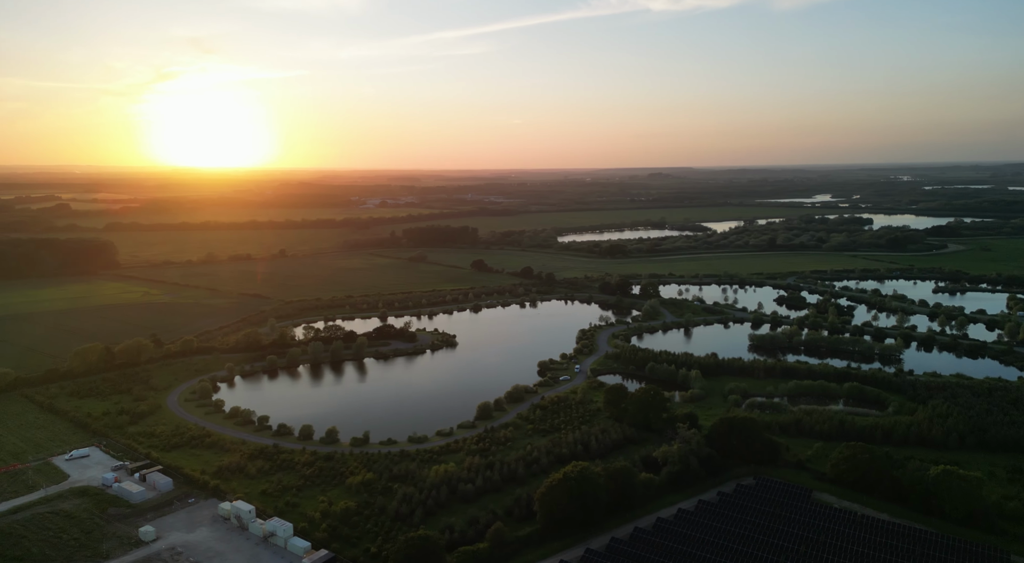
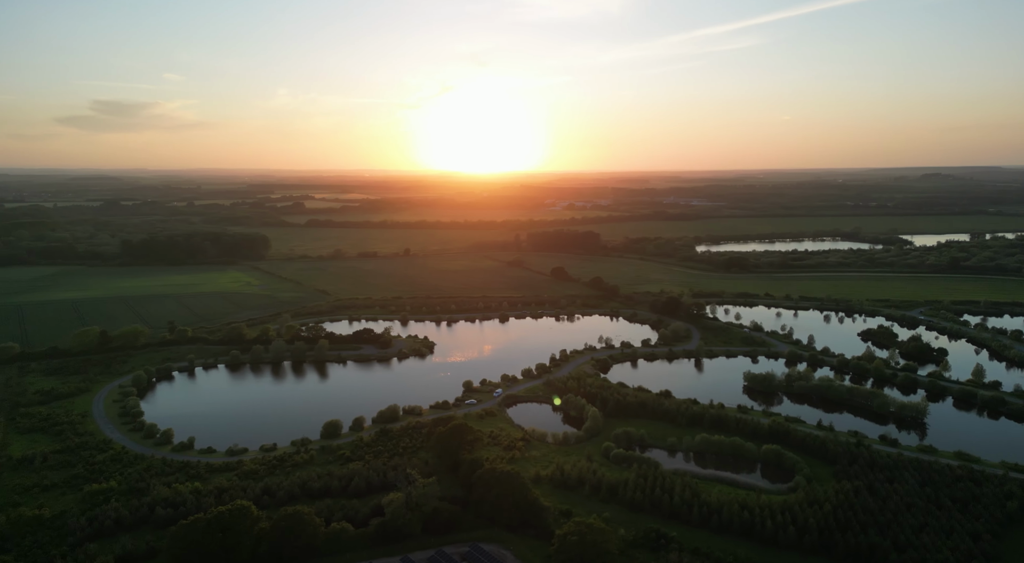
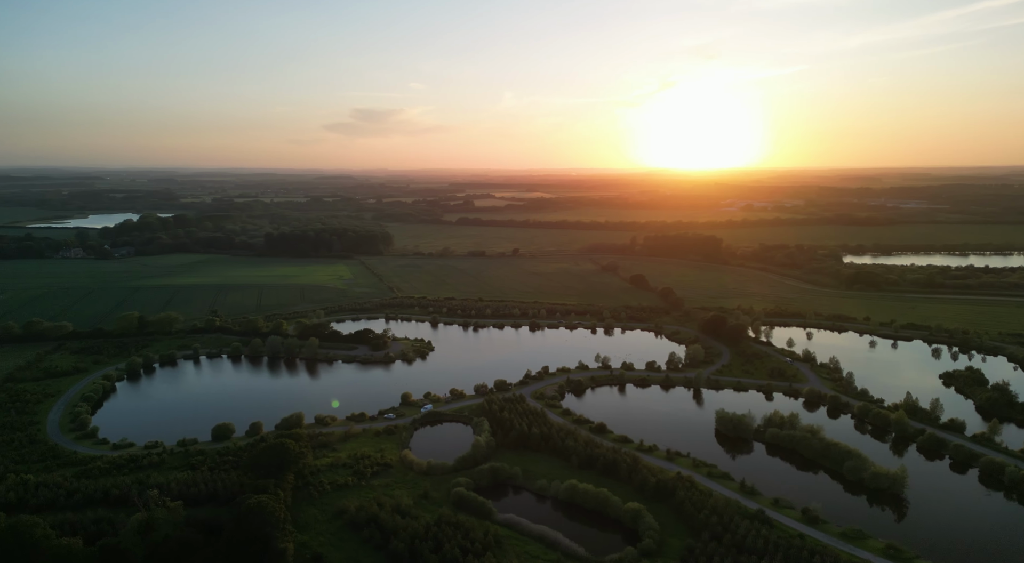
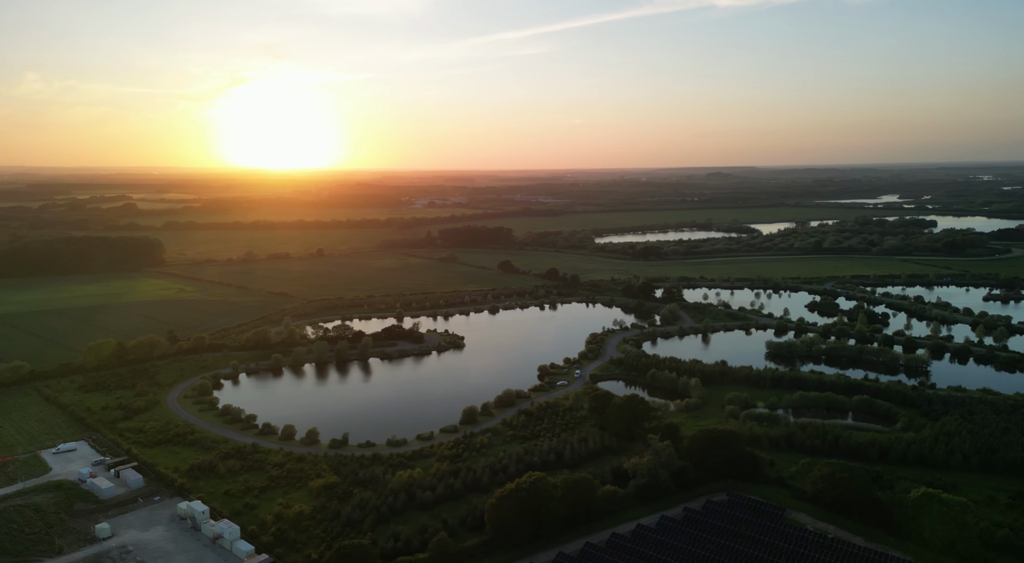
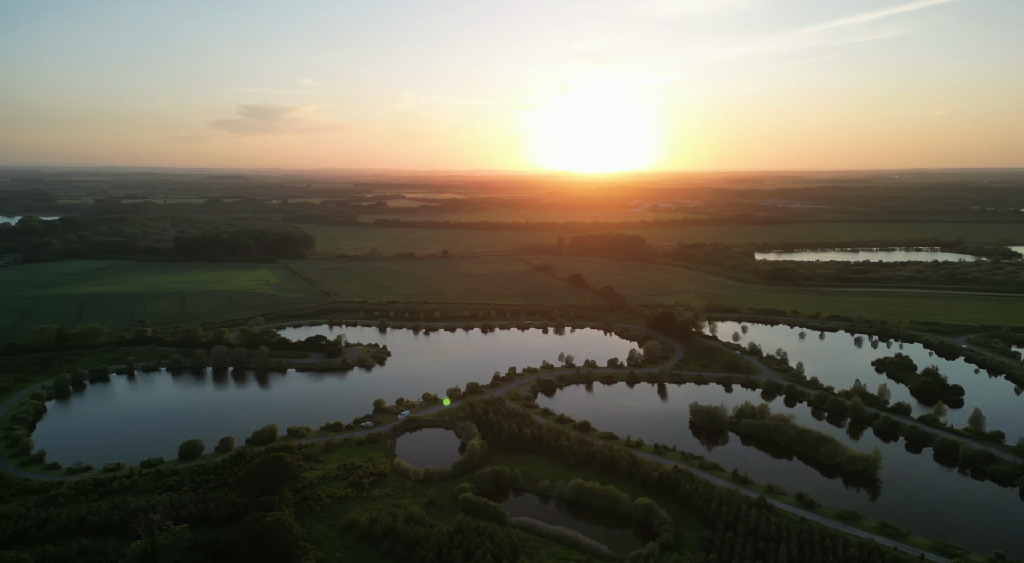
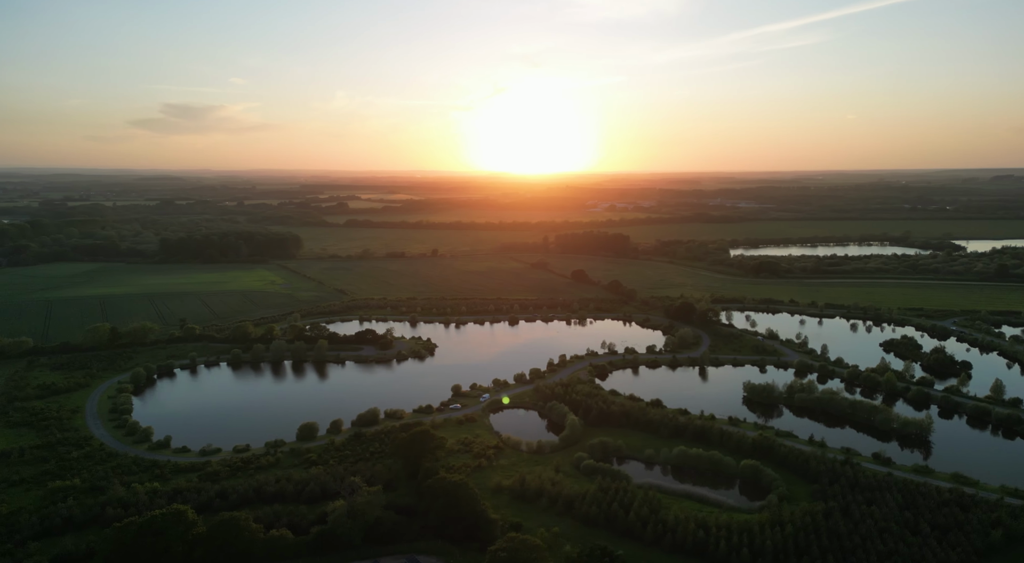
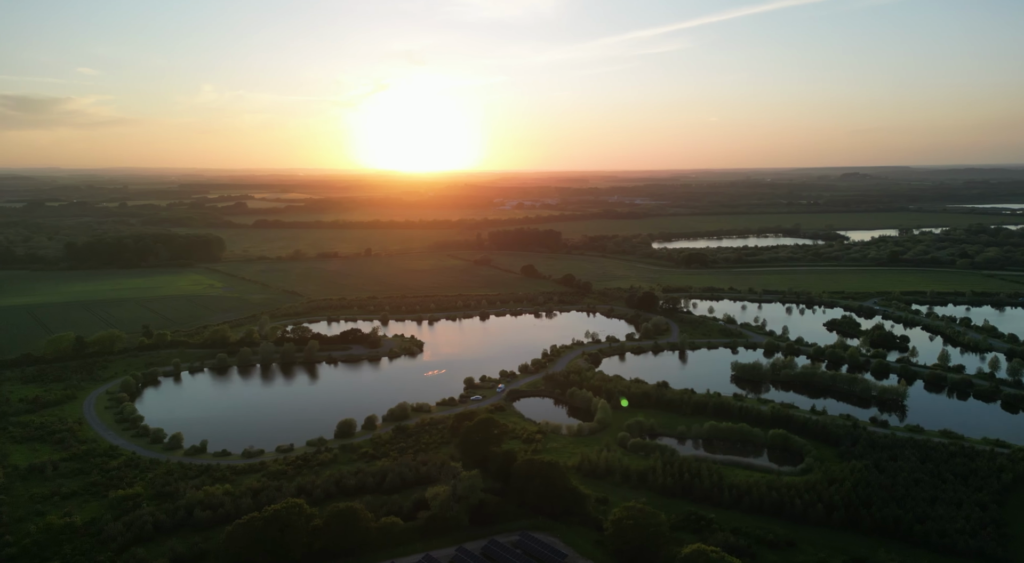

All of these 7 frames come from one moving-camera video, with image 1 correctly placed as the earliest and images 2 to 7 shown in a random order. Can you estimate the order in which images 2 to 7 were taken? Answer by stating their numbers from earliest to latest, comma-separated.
4, 7, 2, 6, 5, 3
